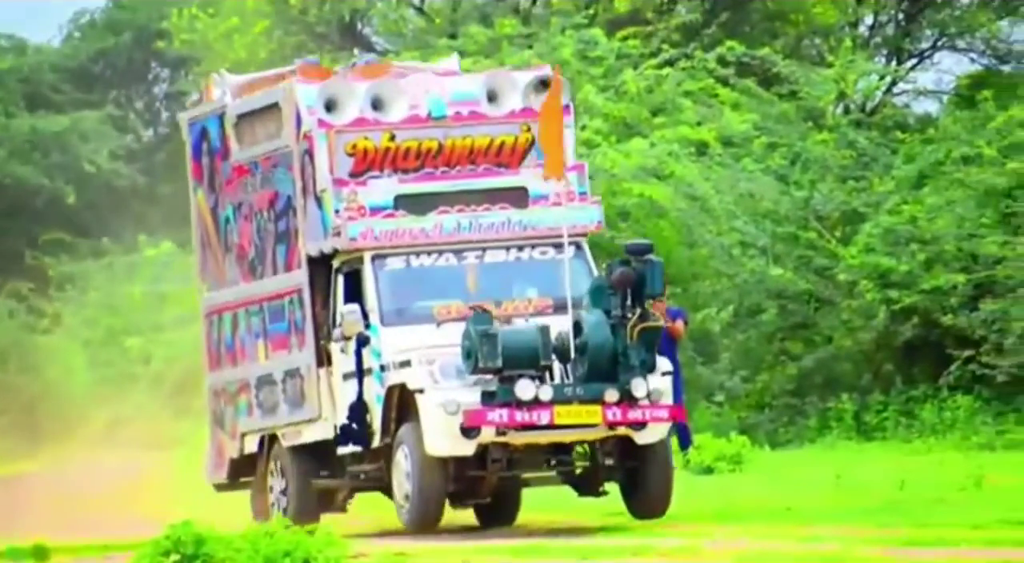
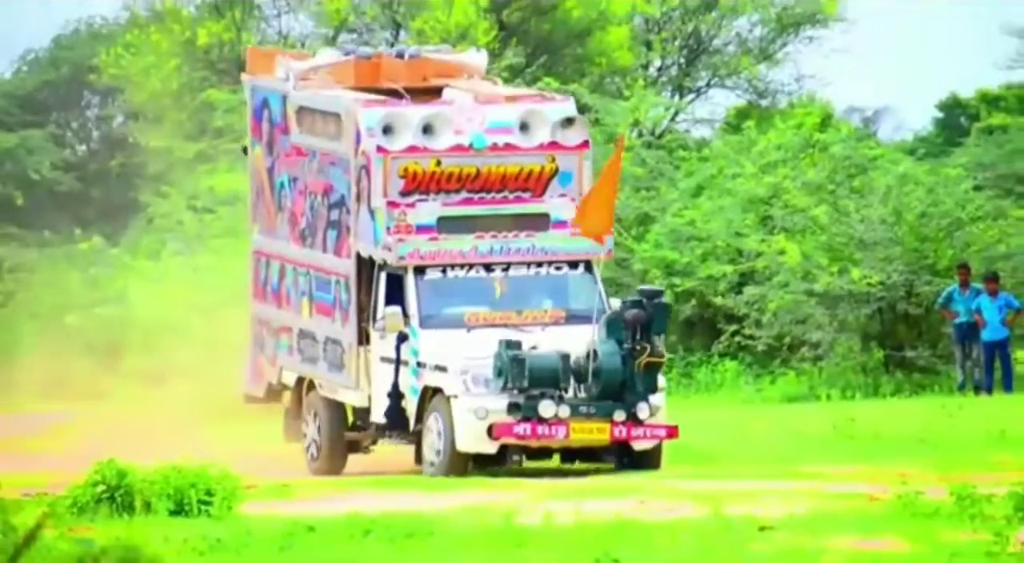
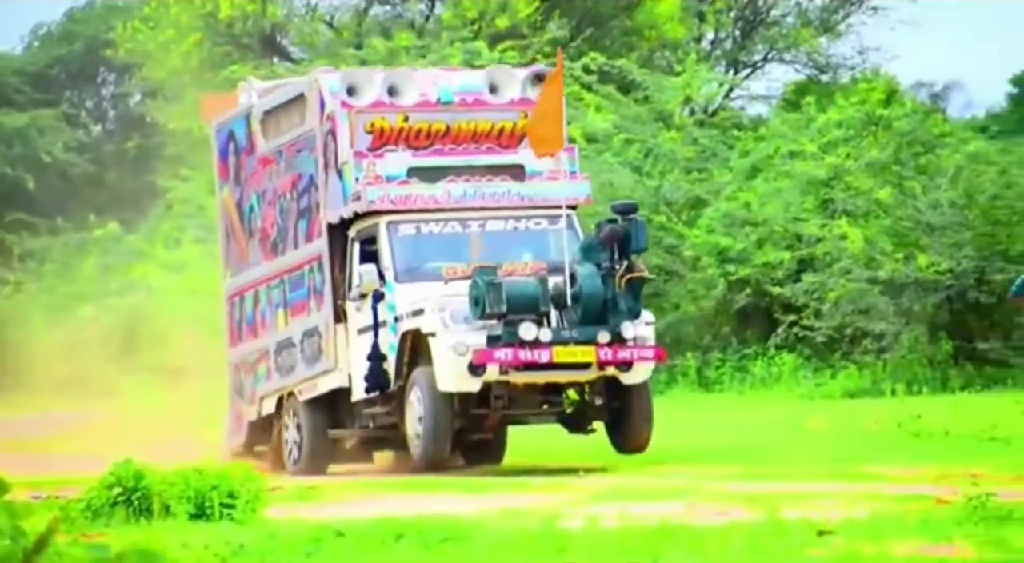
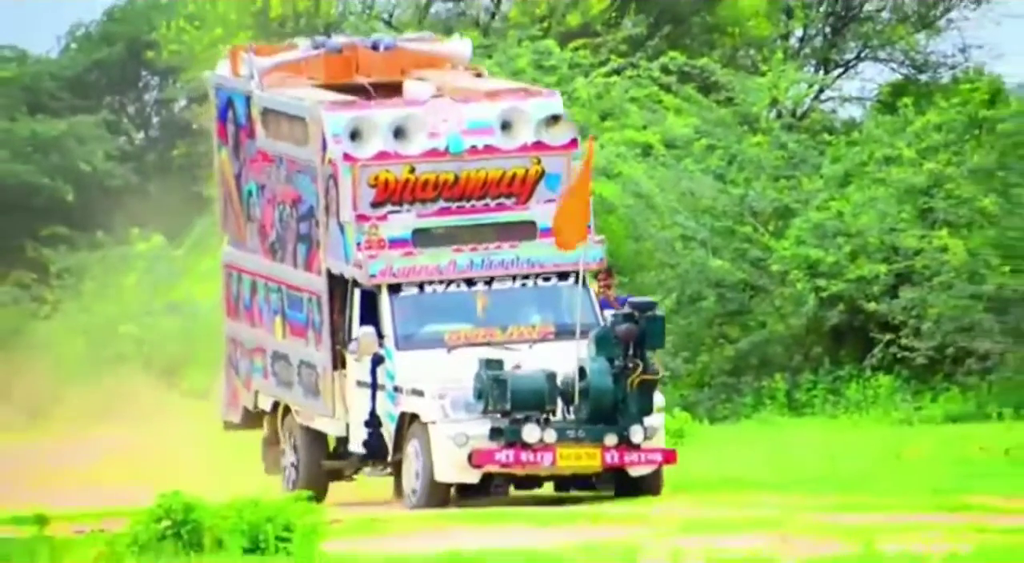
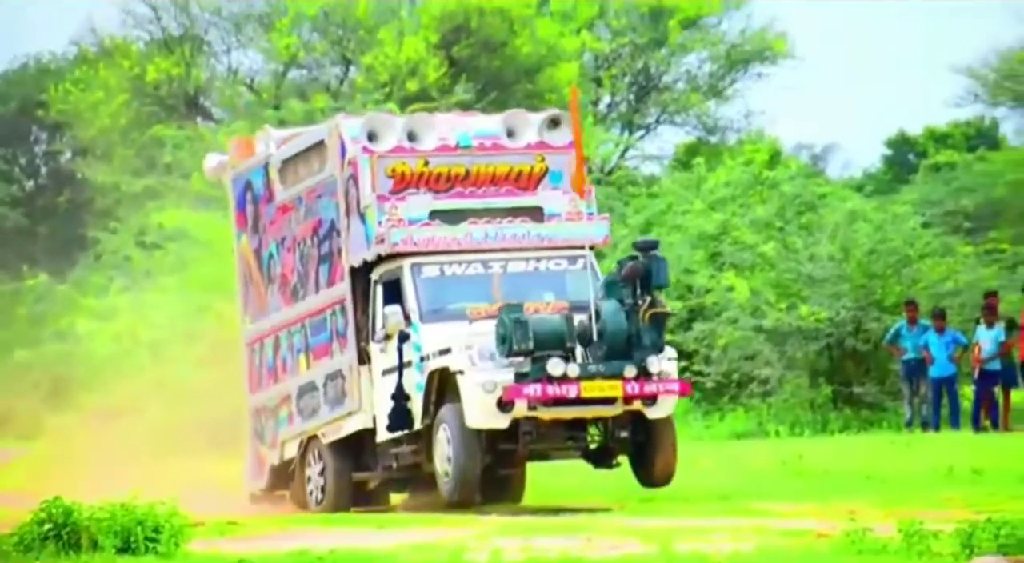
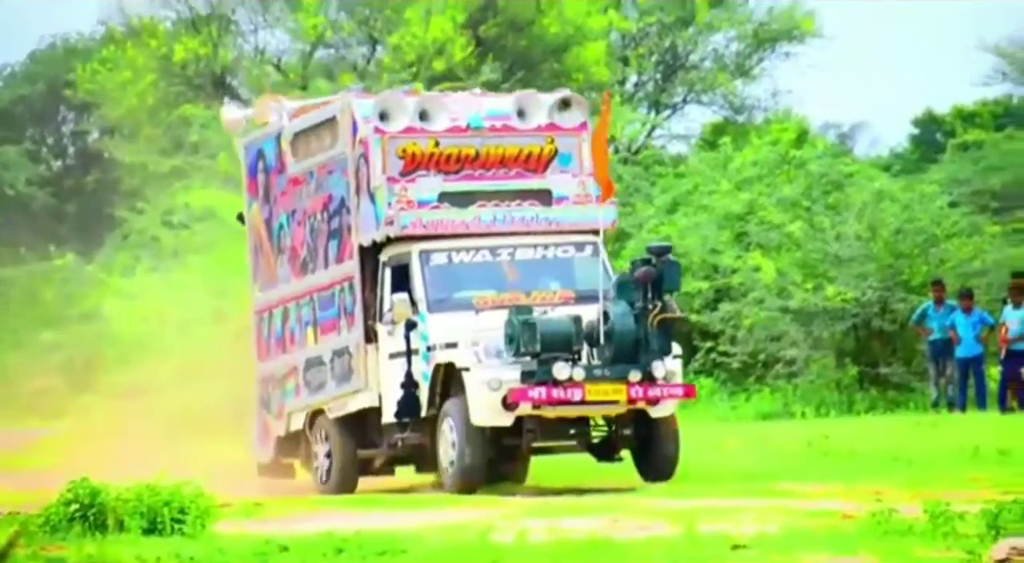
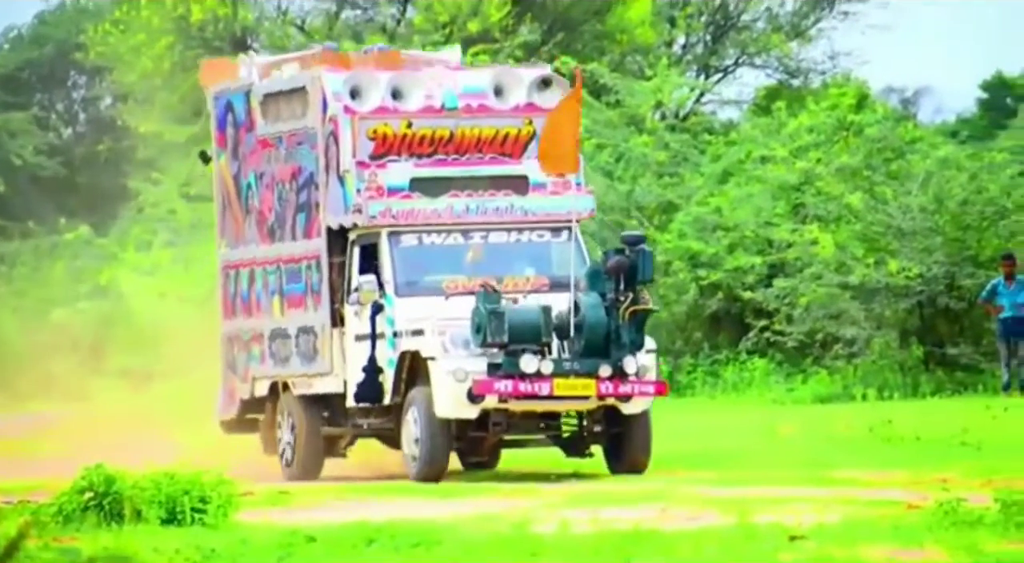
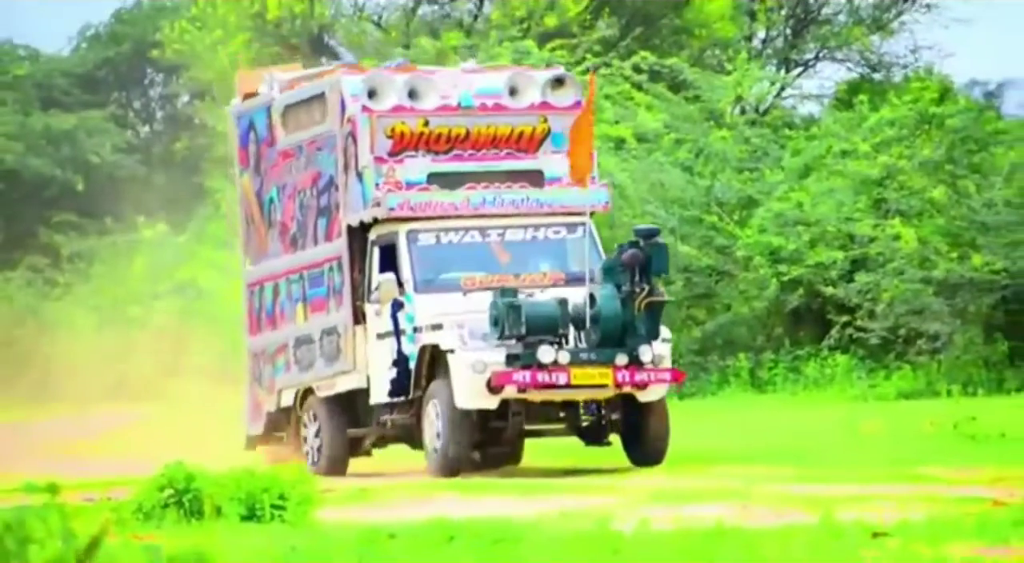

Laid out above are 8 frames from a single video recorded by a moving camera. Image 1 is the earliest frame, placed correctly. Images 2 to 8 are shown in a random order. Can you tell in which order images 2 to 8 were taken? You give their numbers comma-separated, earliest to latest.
4, 8, 3, 7, 2, 6, 5
